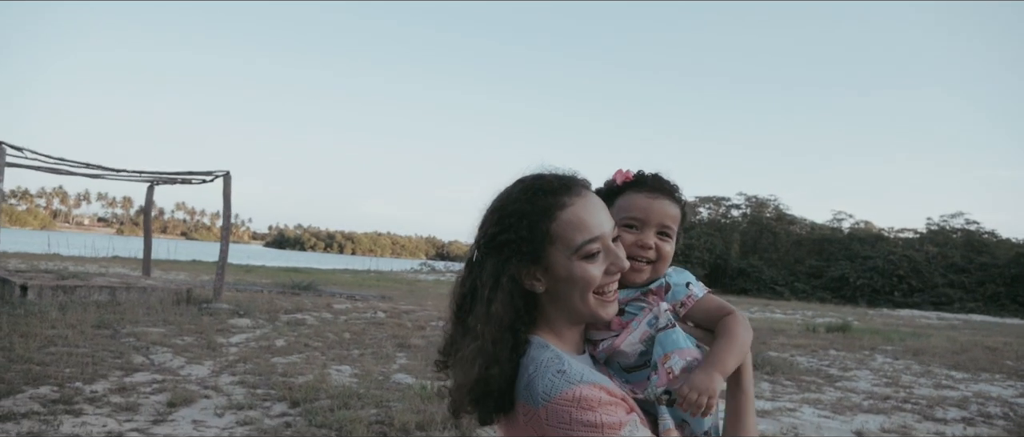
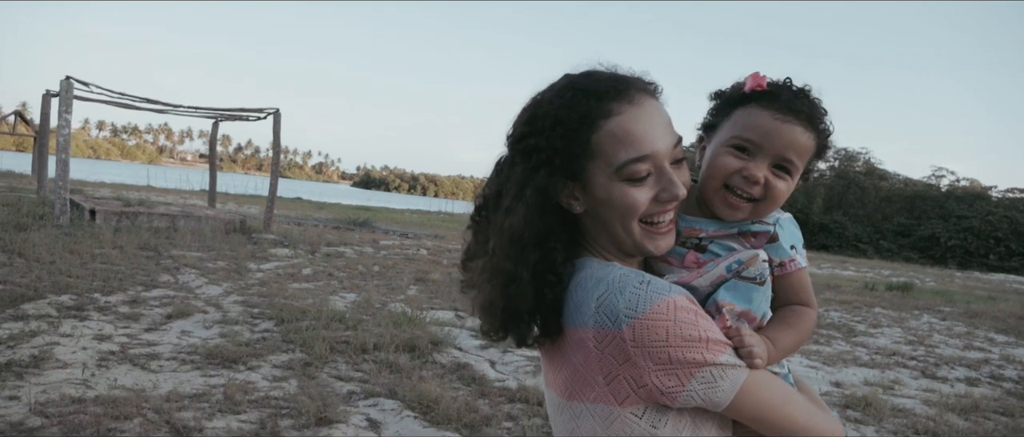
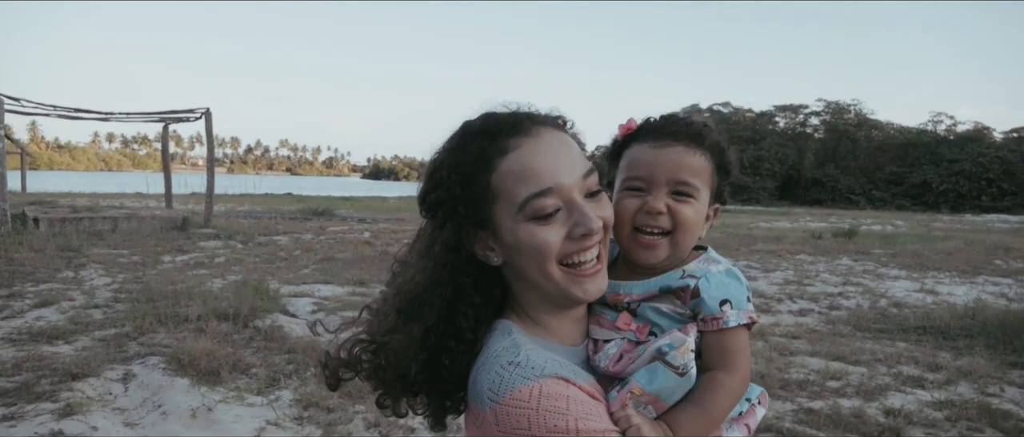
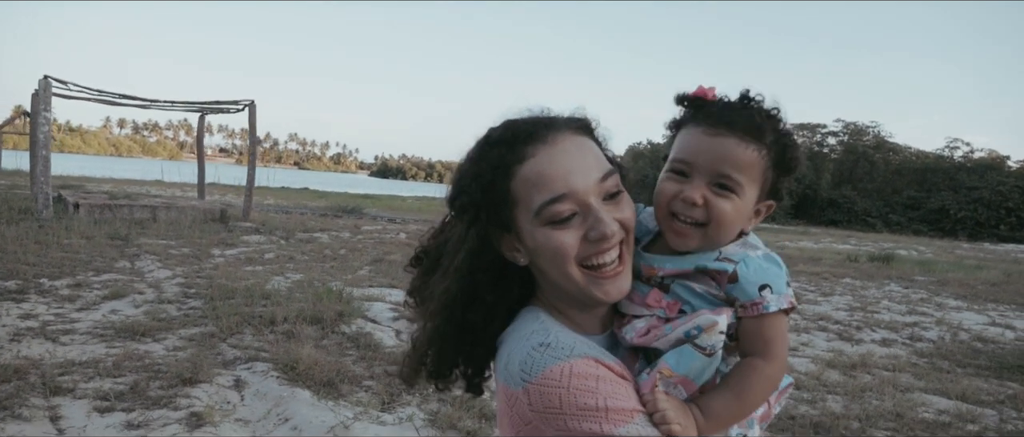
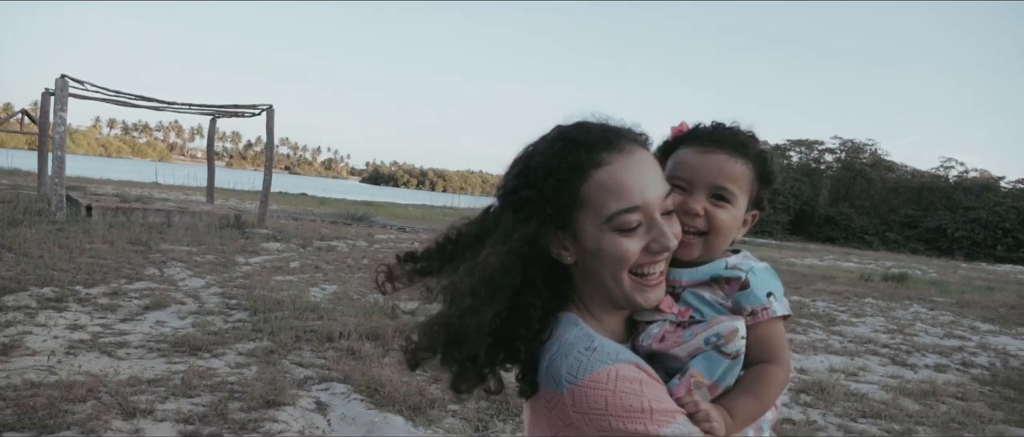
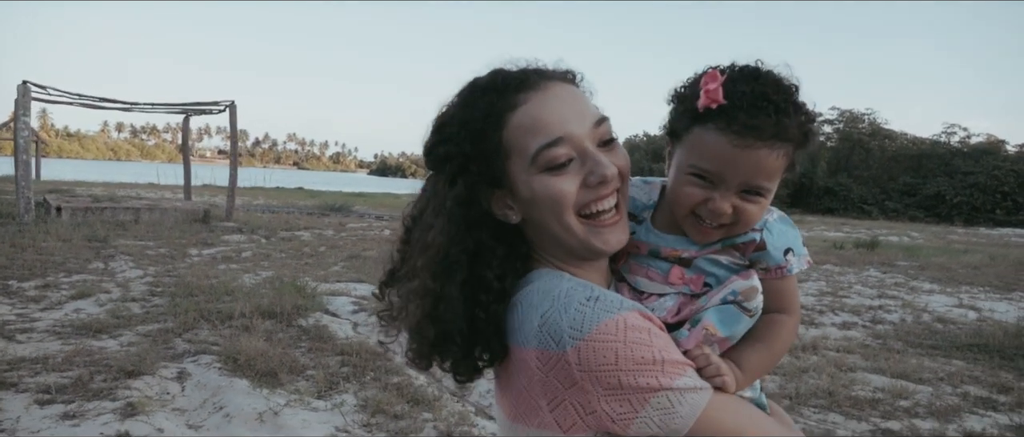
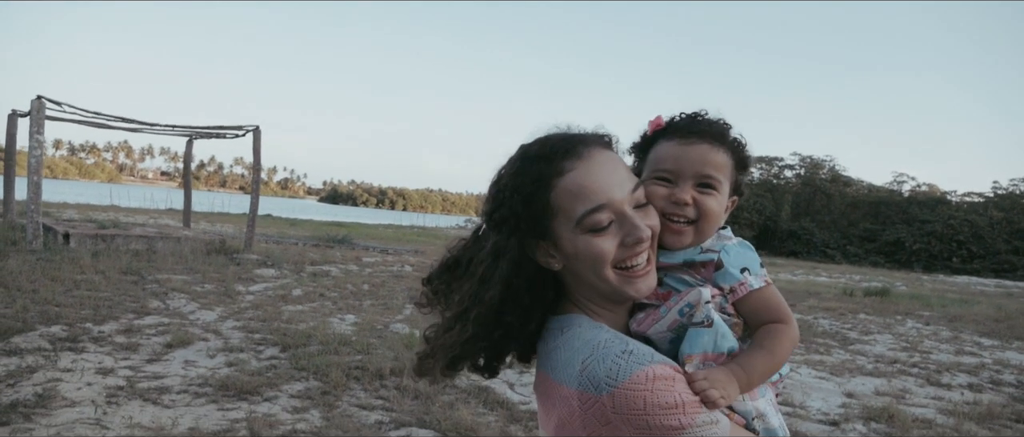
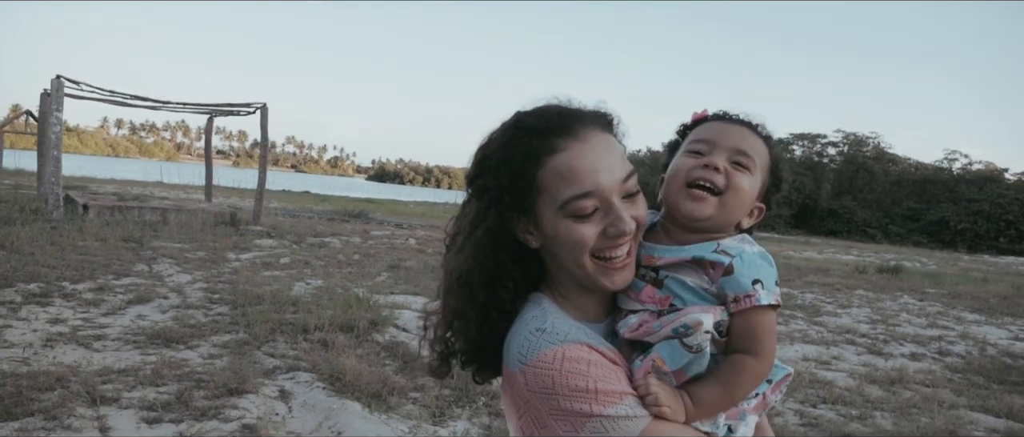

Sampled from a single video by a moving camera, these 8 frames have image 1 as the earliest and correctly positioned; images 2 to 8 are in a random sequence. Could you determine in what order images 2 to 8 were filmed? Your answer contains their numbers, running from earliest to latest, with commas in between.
7, 2, 5, 8, 4, 6, 3
